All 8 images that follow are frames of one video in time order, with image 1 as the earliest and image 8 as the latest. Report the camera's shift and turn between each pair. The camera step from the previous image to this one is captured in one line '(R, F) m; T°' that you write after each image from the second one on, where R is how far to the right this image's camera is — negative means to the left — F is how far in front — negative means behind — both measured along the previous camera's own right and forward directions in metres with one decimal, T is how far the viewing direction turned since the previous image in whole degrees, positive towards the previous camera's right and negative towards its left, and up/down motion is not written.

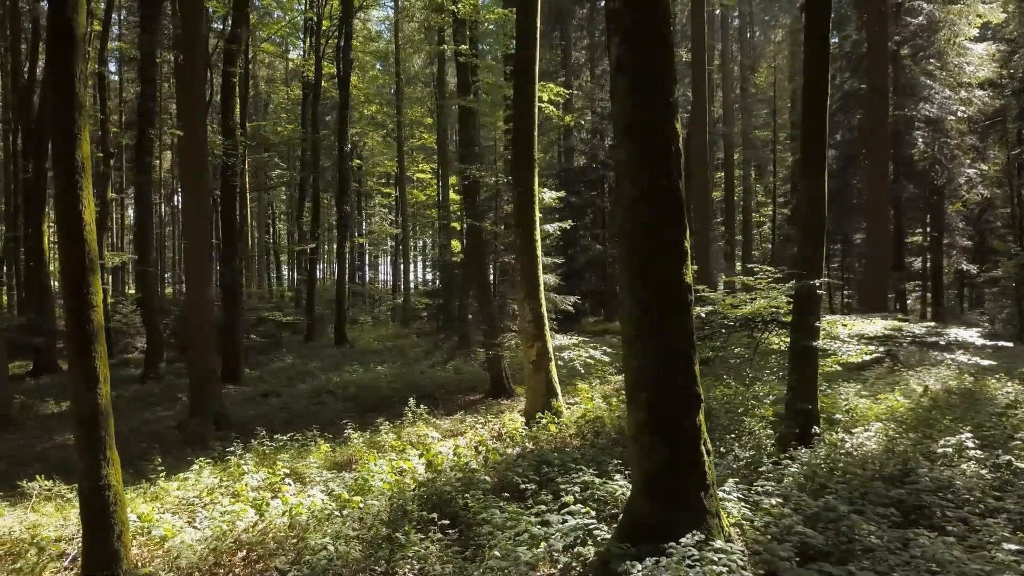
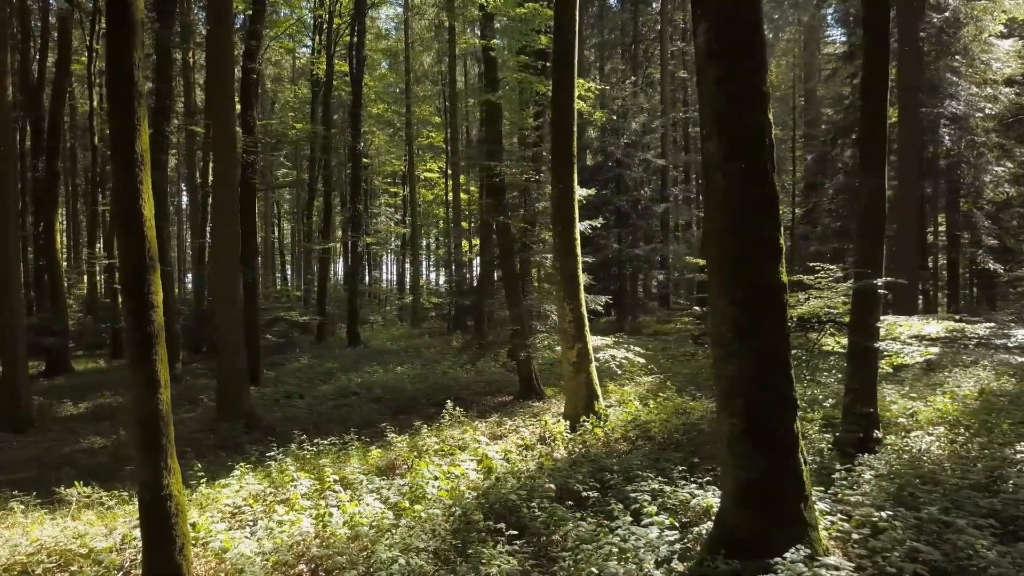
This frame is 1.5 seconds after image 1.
(-0.6, +0.3) m; 0°
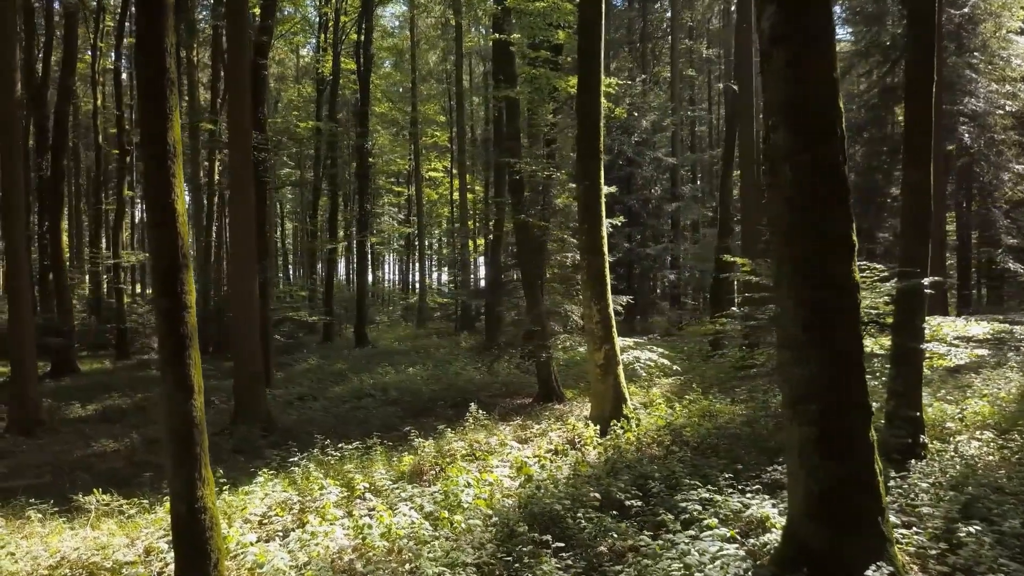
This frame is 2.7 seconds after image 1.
(-0.4, +0.3) m; 0°
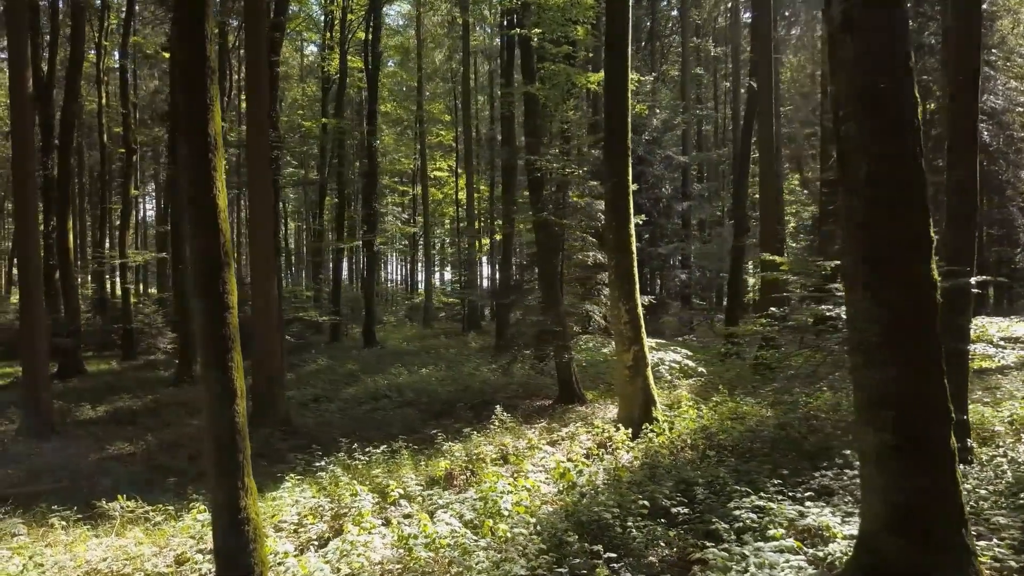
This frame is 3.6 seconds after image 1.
(-0.4, +0.2) m; 0°
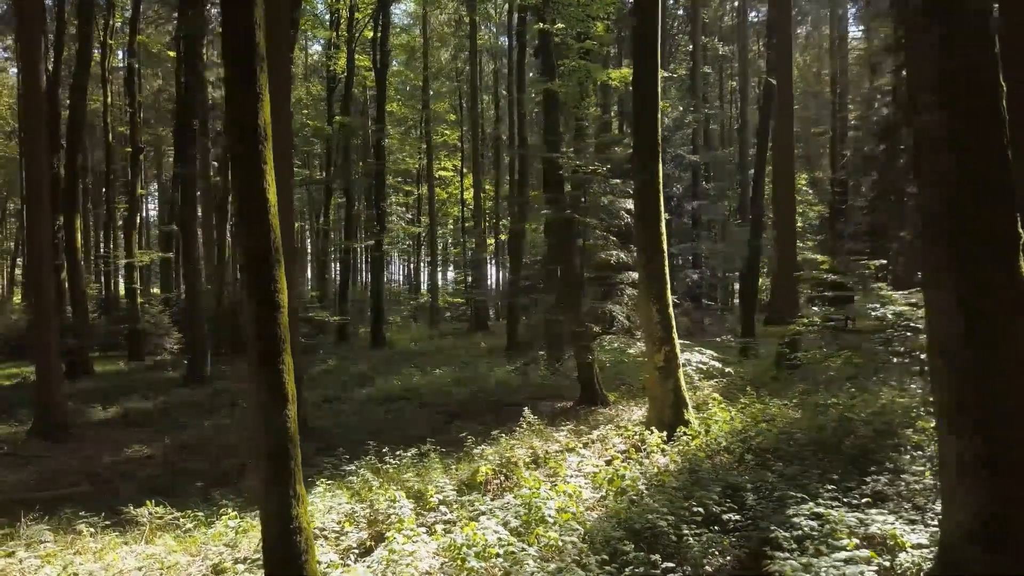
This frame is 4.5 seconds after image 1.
(-0.4, +0.2) m; 0°
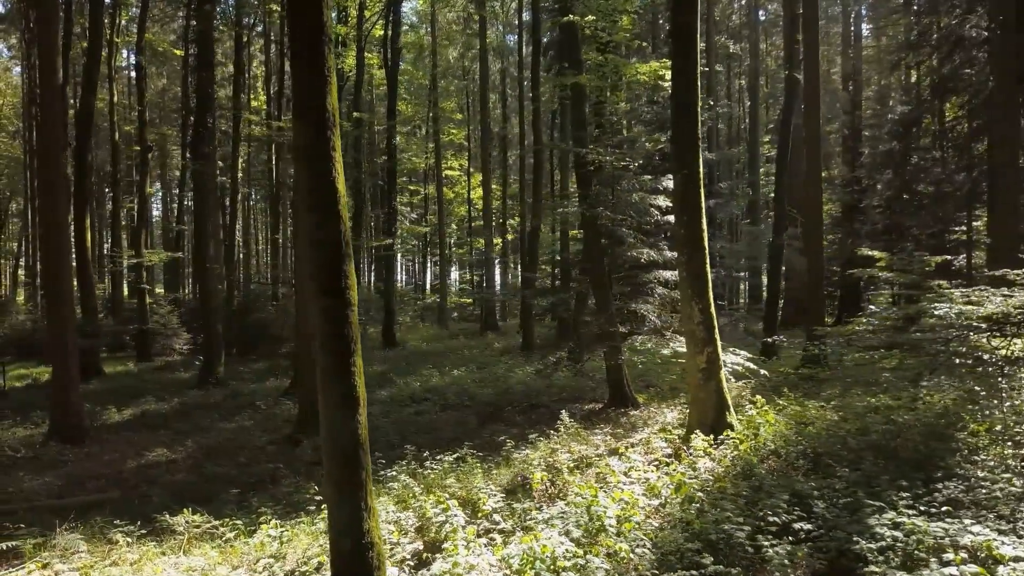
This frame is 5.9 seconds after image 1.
(-0.5, +0.3) m; 0°
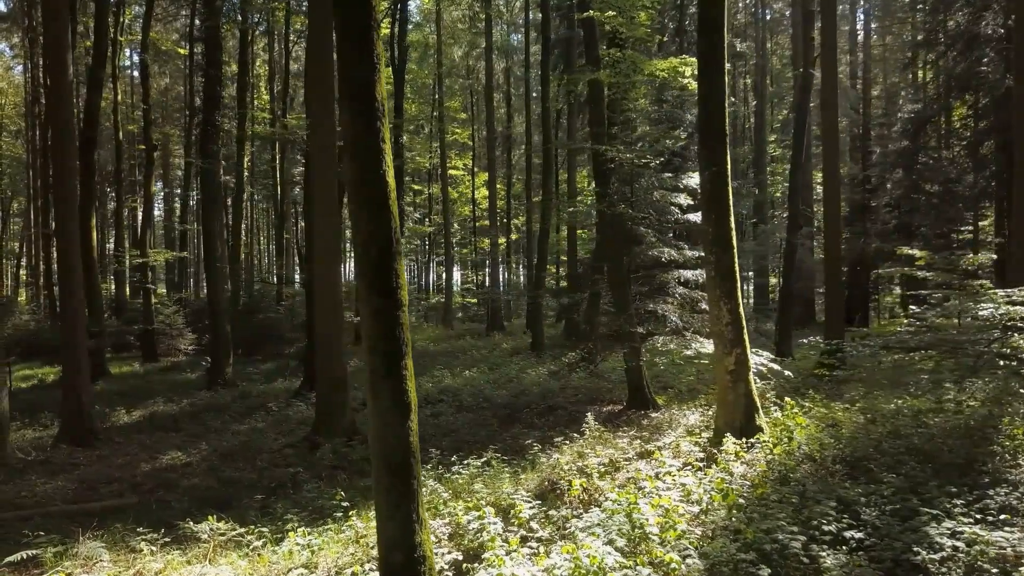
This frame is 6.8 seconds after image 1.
(-0.3, +0.2) m; 0°
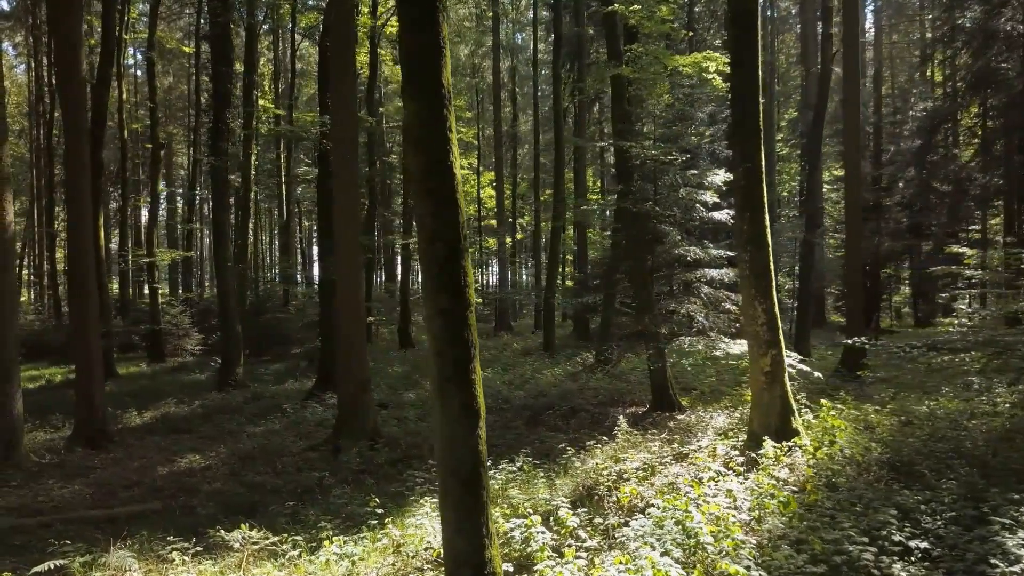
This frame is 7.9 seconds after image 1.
(-0.4, +0.2) m; 0°
